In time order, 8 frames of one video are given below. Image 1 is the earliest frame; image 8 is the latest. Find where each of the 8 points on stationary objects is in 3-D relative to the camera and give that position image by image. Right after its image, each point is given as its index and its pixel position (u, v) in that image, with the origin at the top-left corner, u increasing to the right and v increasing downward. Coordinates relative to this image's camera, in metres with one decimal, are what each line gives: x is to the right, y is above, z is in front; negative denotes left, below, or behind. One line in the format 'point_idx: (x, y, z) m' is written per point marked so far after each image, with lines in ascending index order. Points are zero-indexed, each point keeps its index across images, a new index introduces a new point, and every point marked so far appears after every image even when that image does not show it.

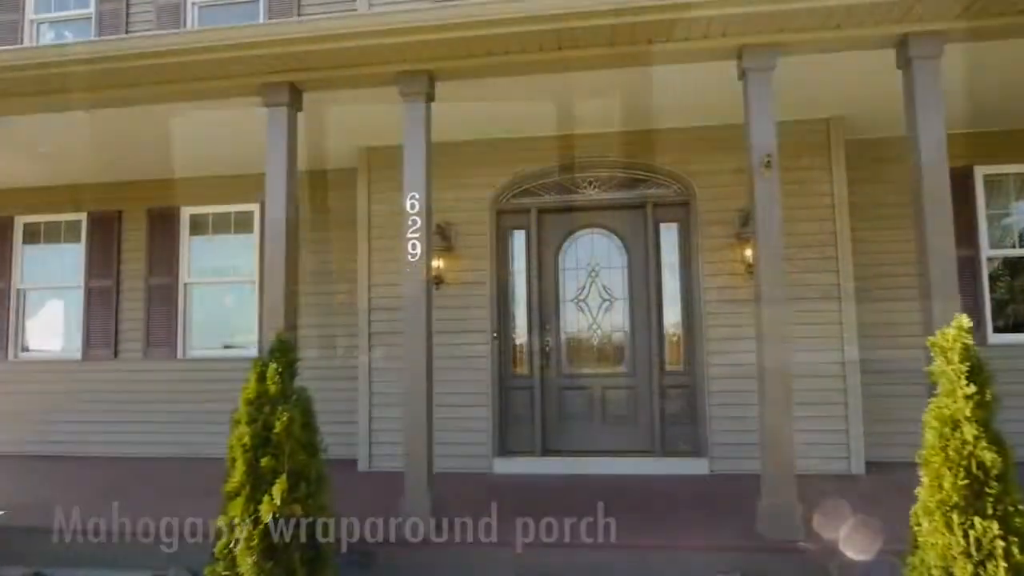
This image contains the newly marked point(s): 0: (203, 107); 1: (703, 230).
0: (-2.5, +1.5, +5.5) m
1: (+1.6, +0.5, +5.8) m
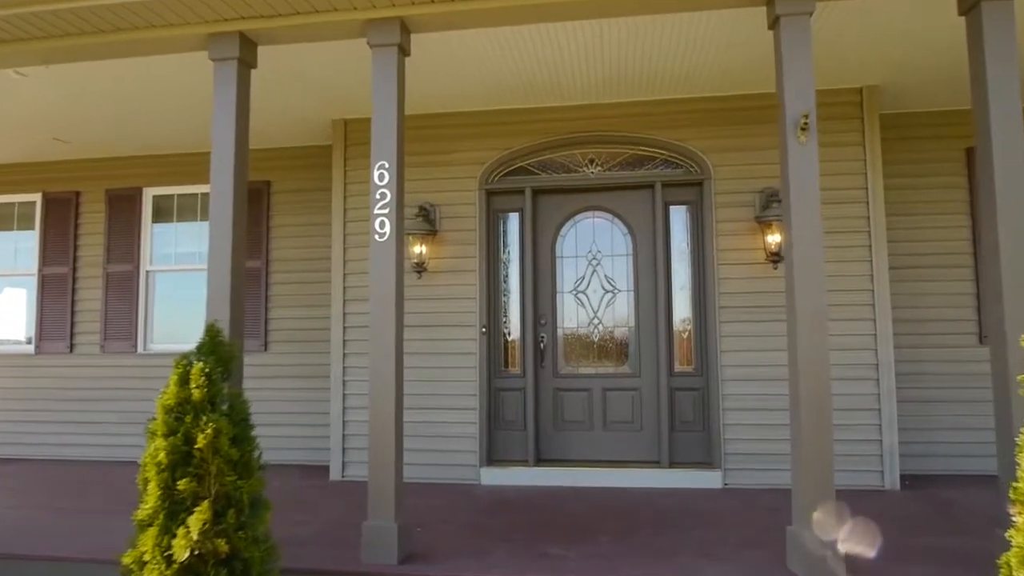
0: (-2.5, +1.6, +4.9) m
1: (+1.5, +0.6, +5.2) m
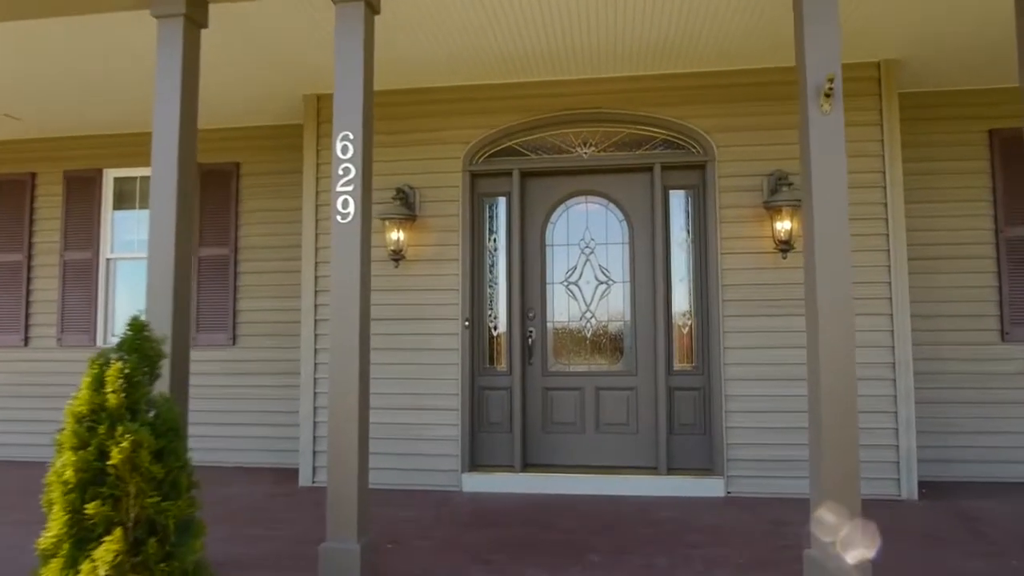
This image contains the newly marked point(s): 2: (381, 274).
0: (-2.6, +1.6, +4.4) m
1: (+1.4, +0.6, +4.8) m
2: (-1.0, +0.1, +5.1) m
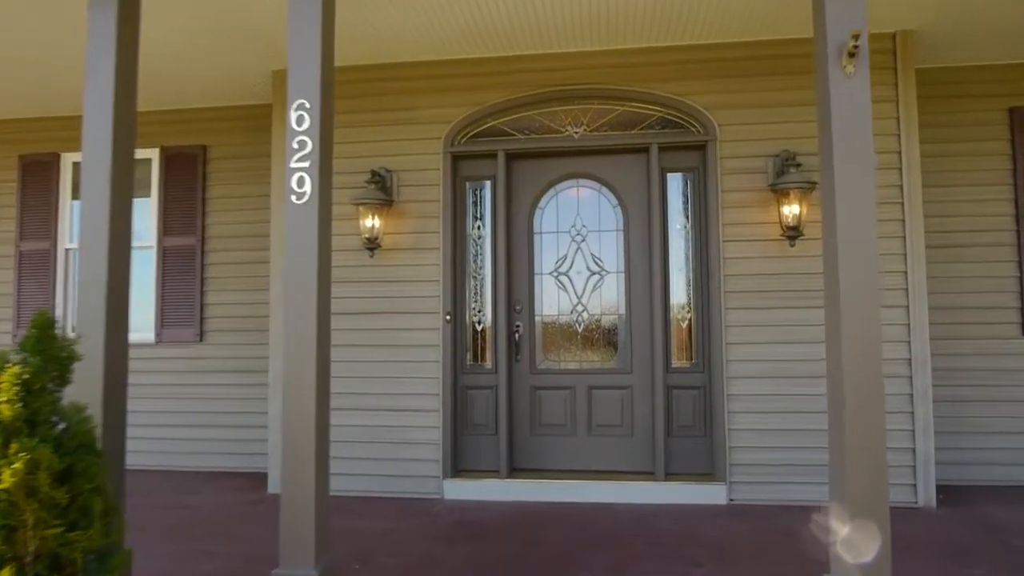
0: (-2.7, +1.7, +4.0) m
1: (+1.3, +0.7, +4.4) m
2: (-1.1, +0.2, +4.7) m
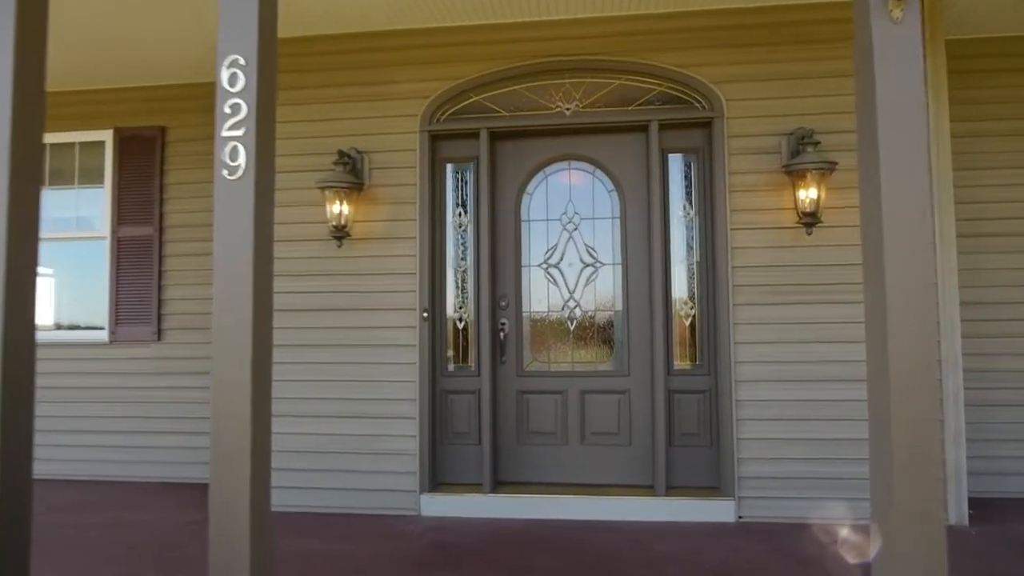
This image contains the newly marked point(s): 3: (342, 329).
0: (-2.8, +1.7, +3.5) m
1: (+1.3, +0.7, +4.0) m
2: (-1.2, +0.2, +4.2) m
3: (-1.0, -0.2, +4.2) m
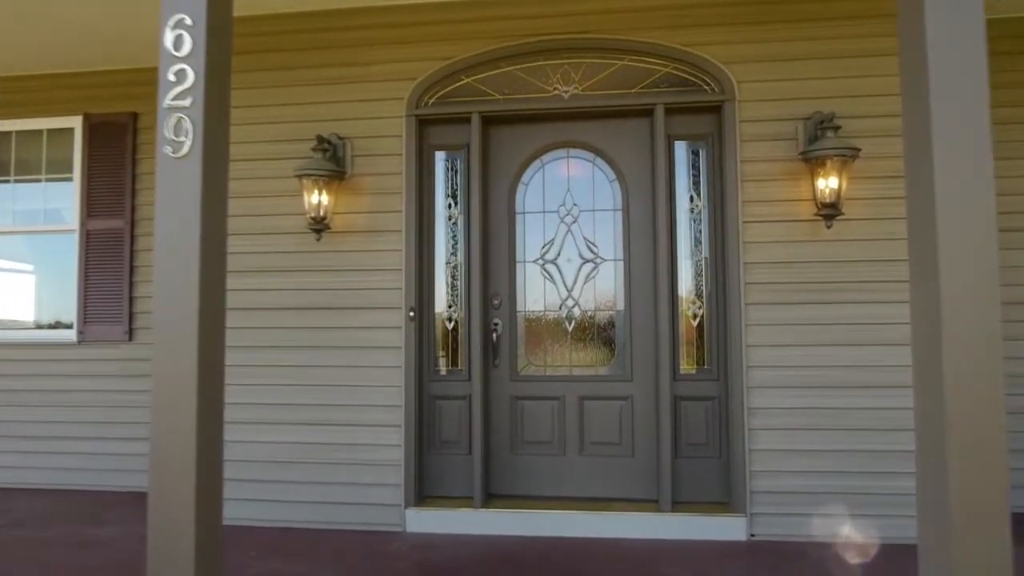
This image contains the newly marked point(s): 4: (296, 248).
0: (-2.8, +1.7, +3.2) m
1: (+1.2, +0.7, +3.6) m
2: (-1.2, +0.2, +3.9) m
3: (-1.1, -0.2, +3.9) m
4: (-1.2, +0.2, +3.9) m
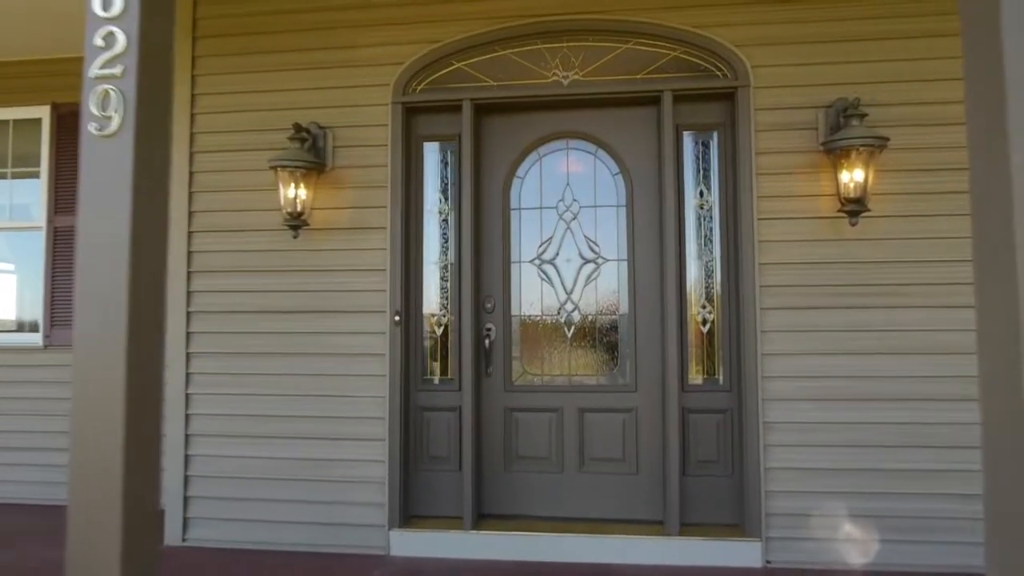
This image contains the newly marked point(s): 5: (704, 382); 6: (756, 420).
0: (-2.9, +1.7, +2.9) m
1: (+1.2, +0.7, +3.3) m
2: (-1.2, +0.2, +3.6) m
3: (-1.1, -0.2, +3.6) m
4: (-1.2, +0.2, +3.6) m
5: (+1.0, -0.5, +3.4) m
6: (+1.1, -0.6, +3.3) m
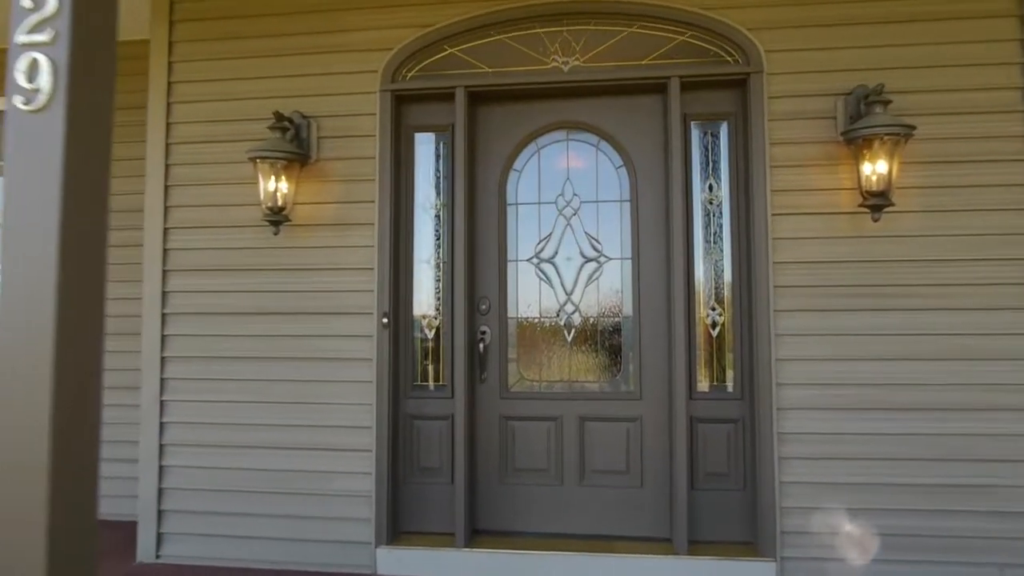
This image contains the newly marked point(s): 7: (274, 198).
0: (-2.9, +1.7, +2.7) m
1: (+1.2, +0.7, +3.1) m
2: (-1.2, +0.2, +3.4) m
3: (-1.1, -0.2, +3.4) m
4: (-1.3, +0.2, +3.4) m
5: (+0.9, -0.5, +3.2) m
6: (+1.1, -0.6, +3.0) m
7: (-1.1, +0.4, +3.3) m
